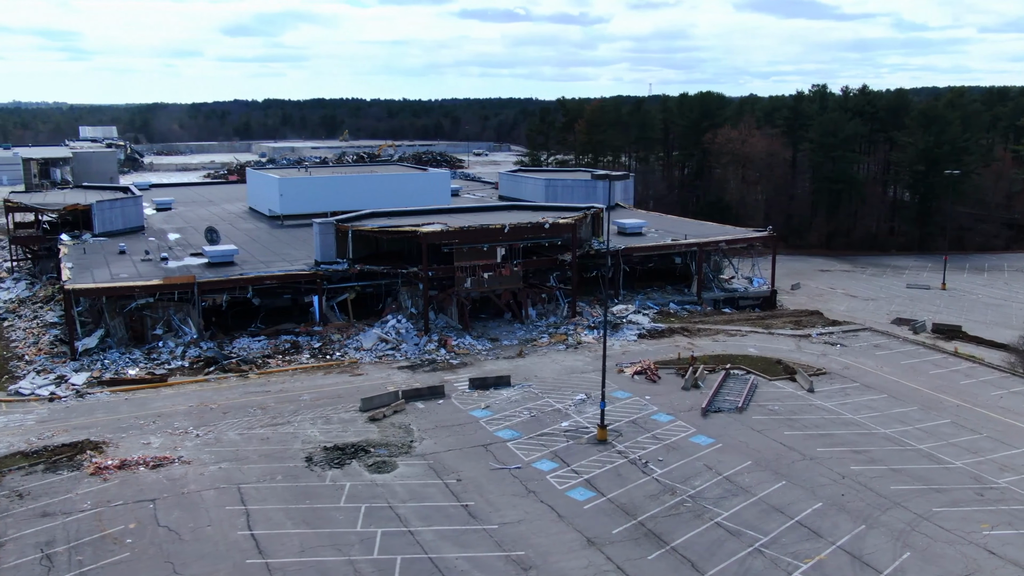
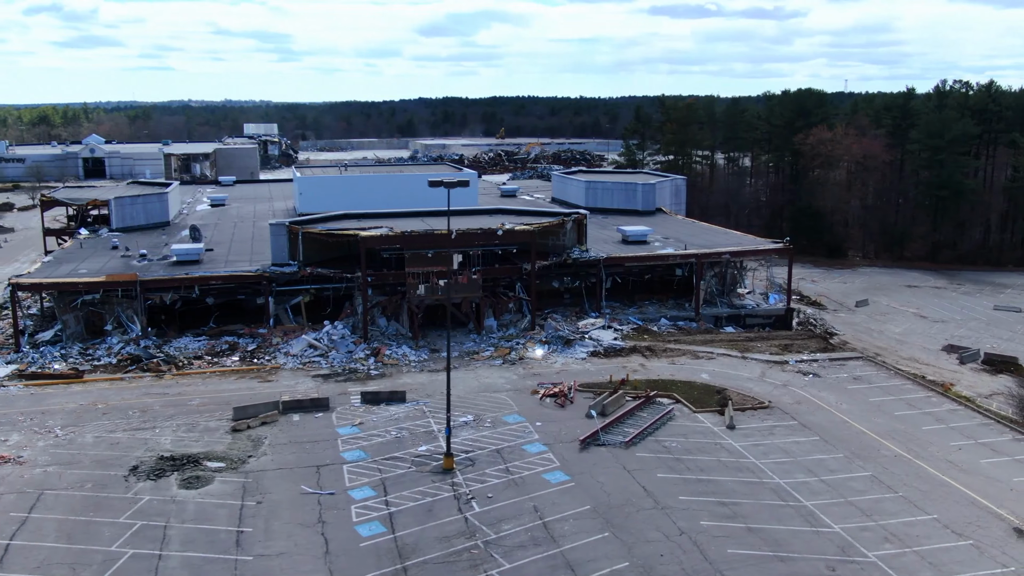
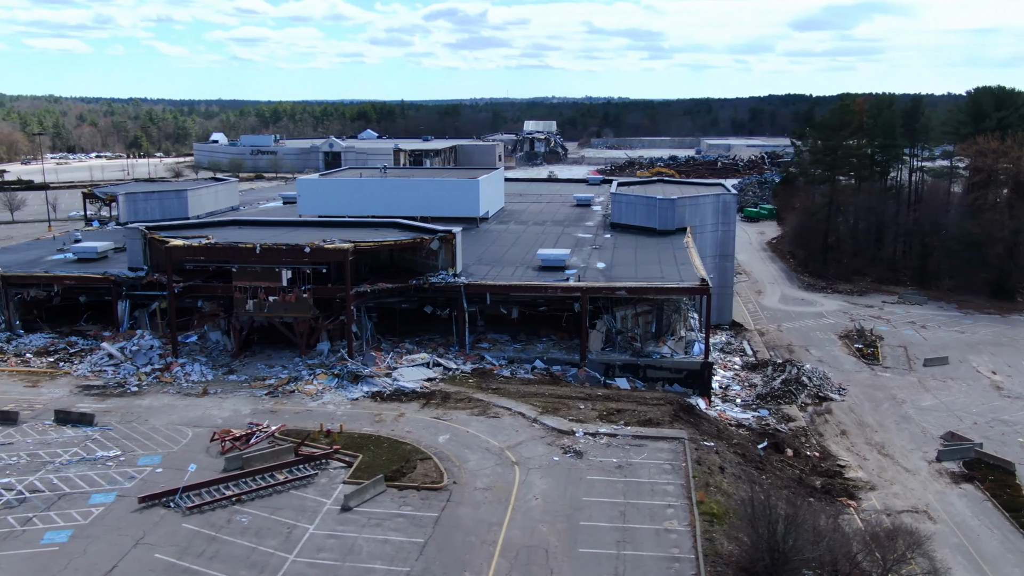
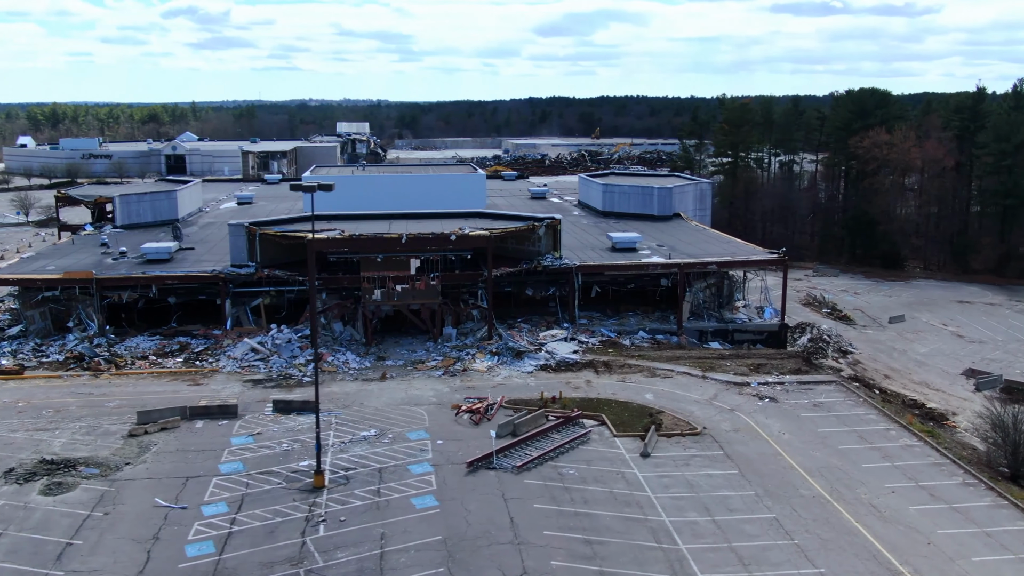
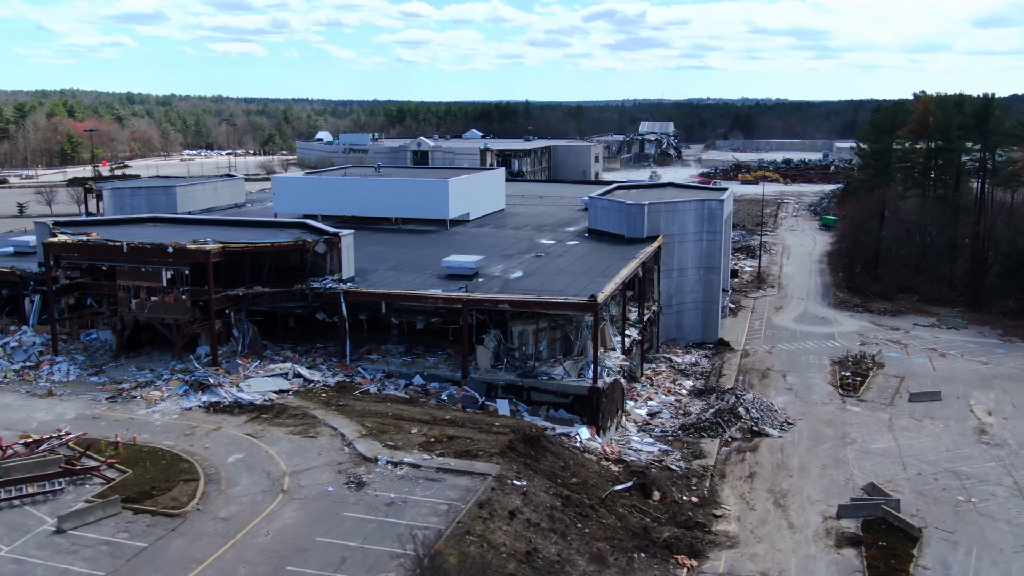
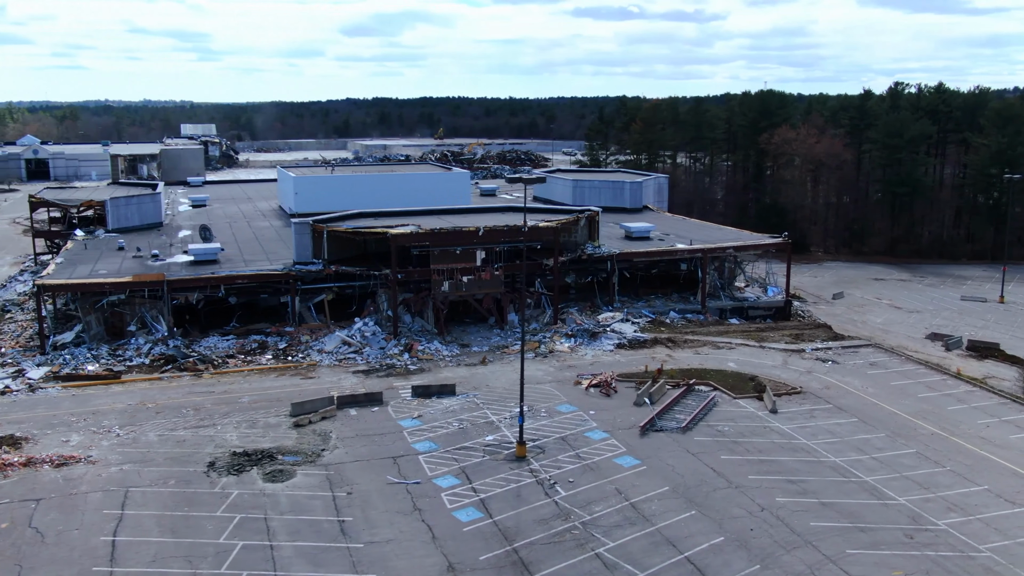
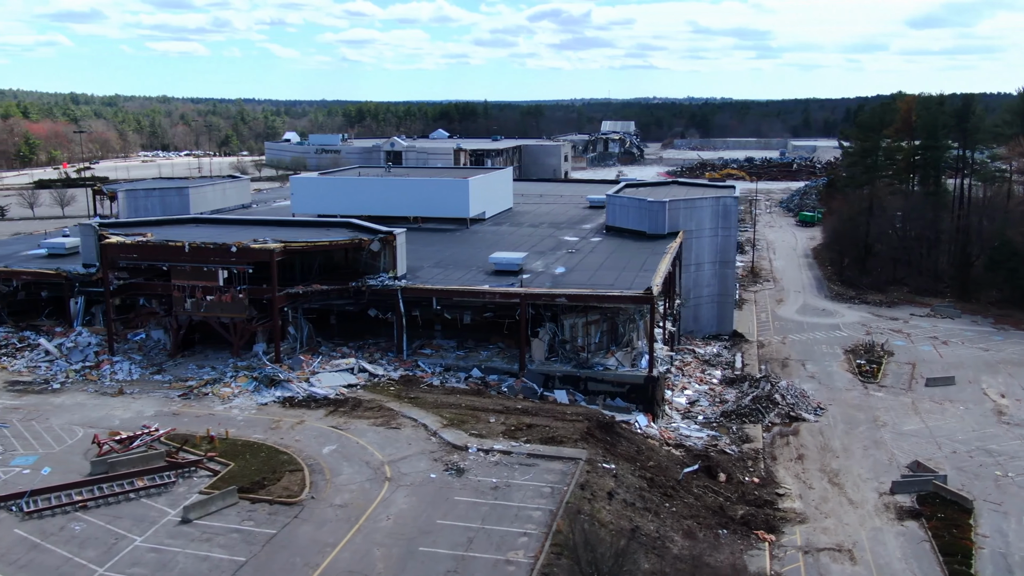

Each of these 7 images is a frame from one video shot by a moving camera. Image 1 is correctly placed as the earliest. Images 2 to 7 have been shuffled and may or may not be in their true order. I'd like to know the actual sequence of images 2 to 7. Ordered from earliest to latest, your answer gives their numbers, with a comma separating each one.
6, 2, 4, 3, 7, 5
